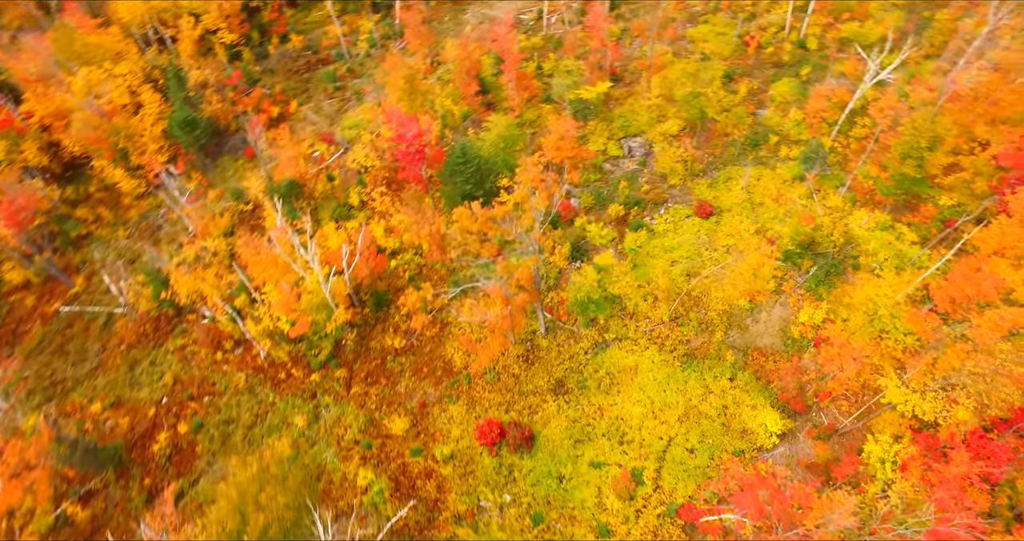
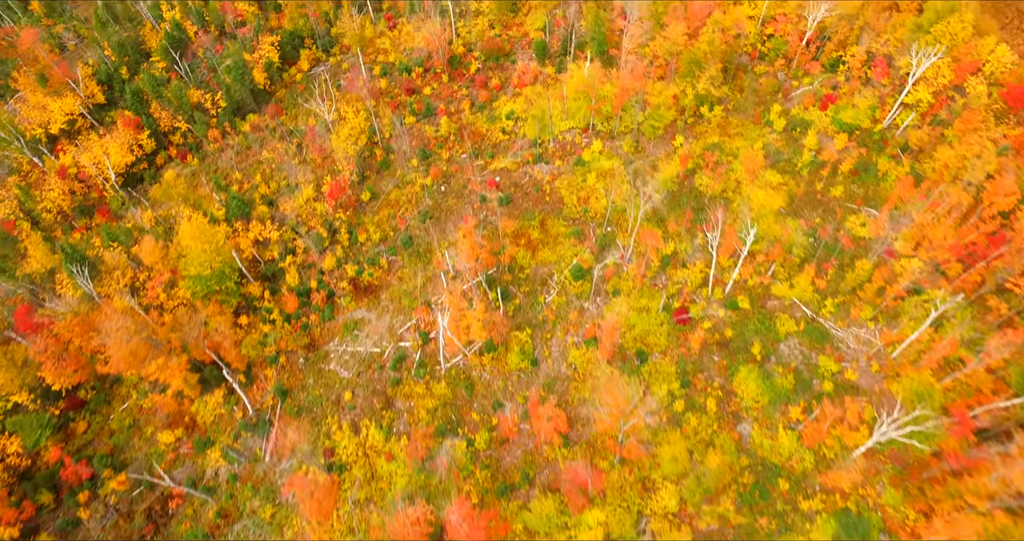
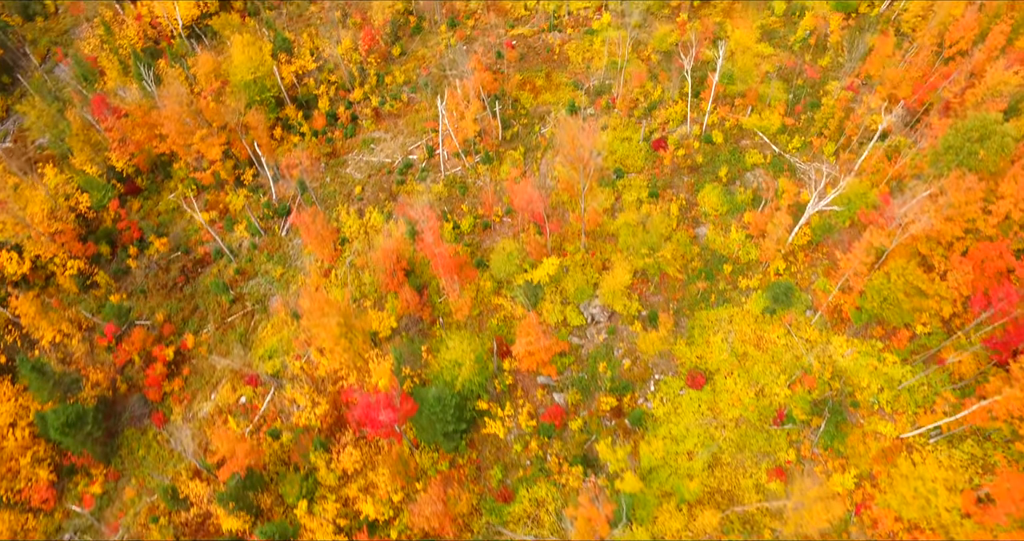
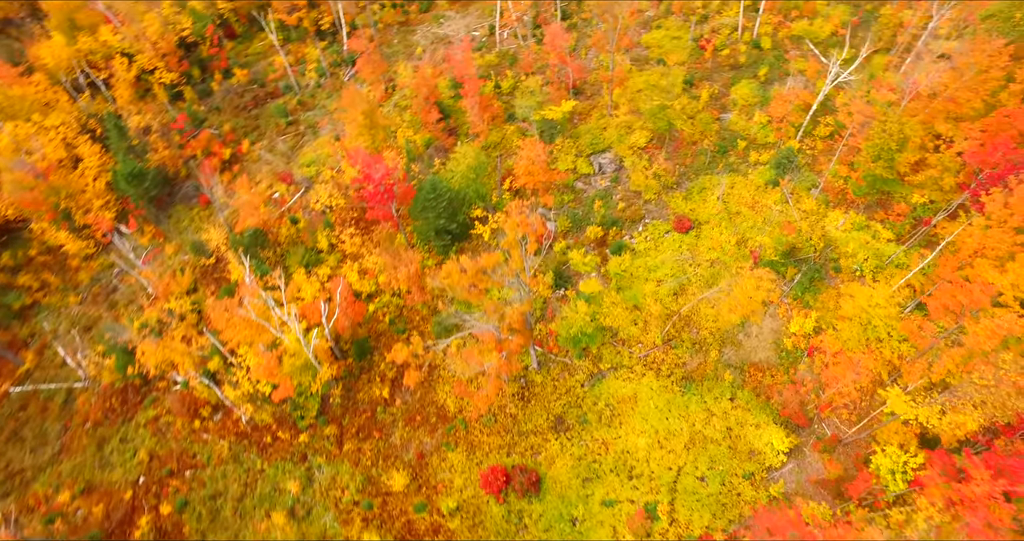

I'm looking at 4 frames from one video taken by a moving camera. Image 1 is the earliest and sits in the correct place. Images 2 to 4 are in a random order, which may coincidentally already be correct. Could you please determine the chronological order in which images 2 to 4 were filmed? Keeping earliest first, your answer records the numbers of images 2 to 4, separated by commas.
4, 3, 2
